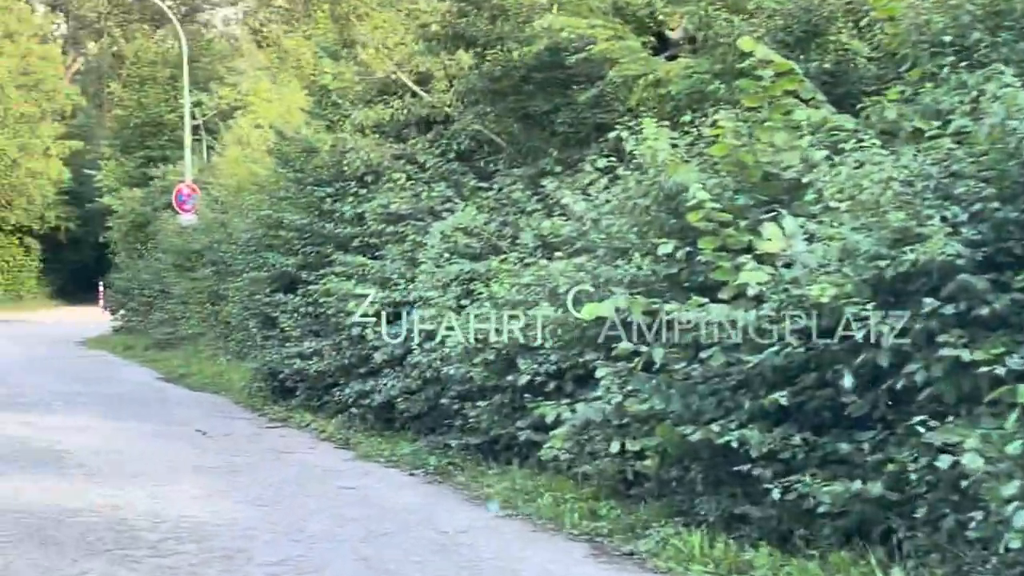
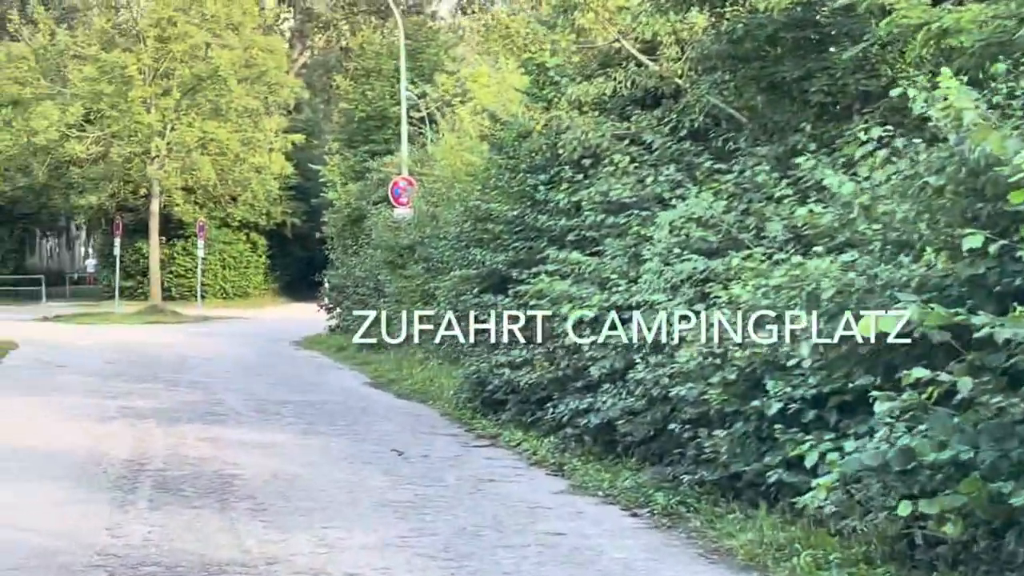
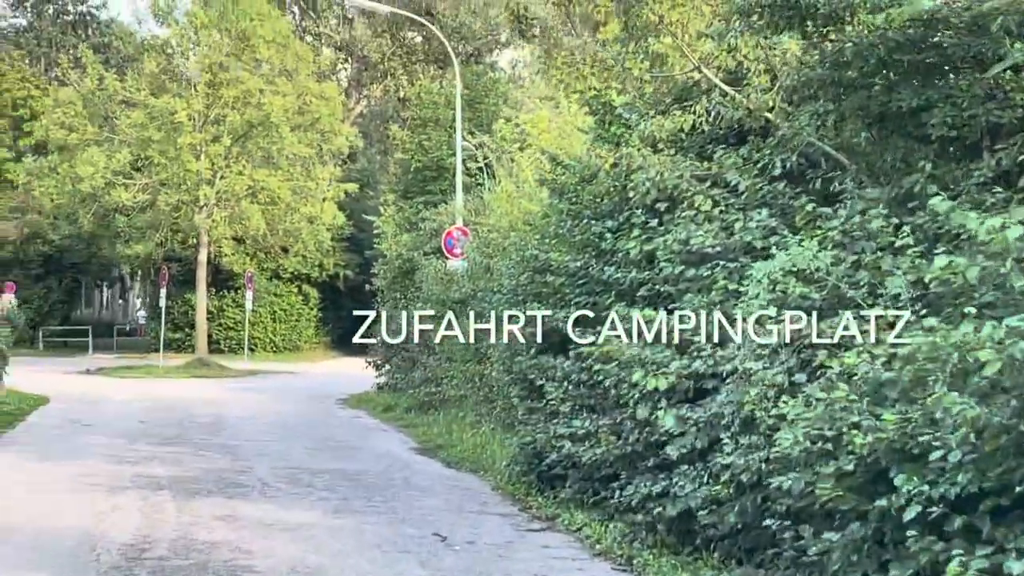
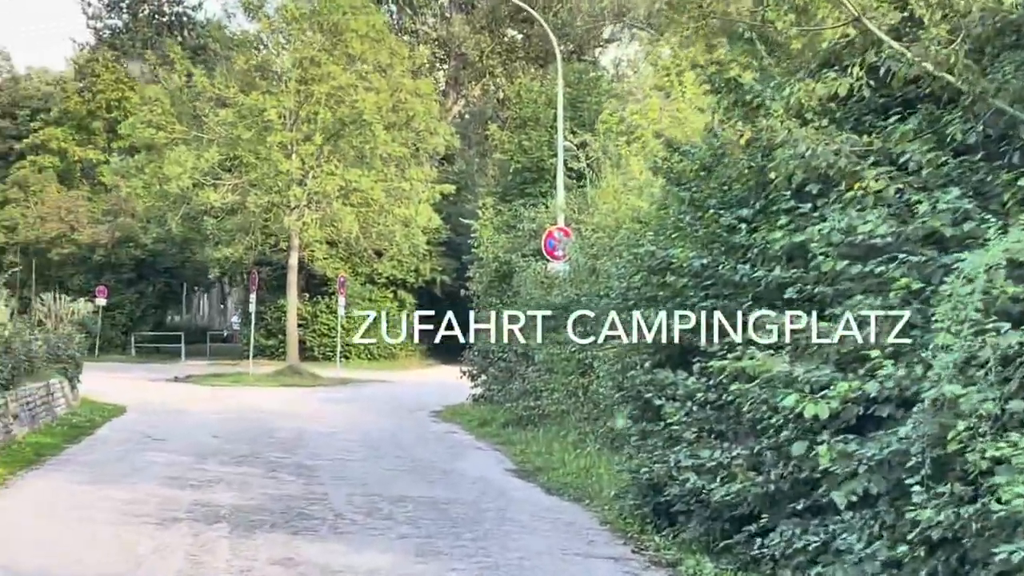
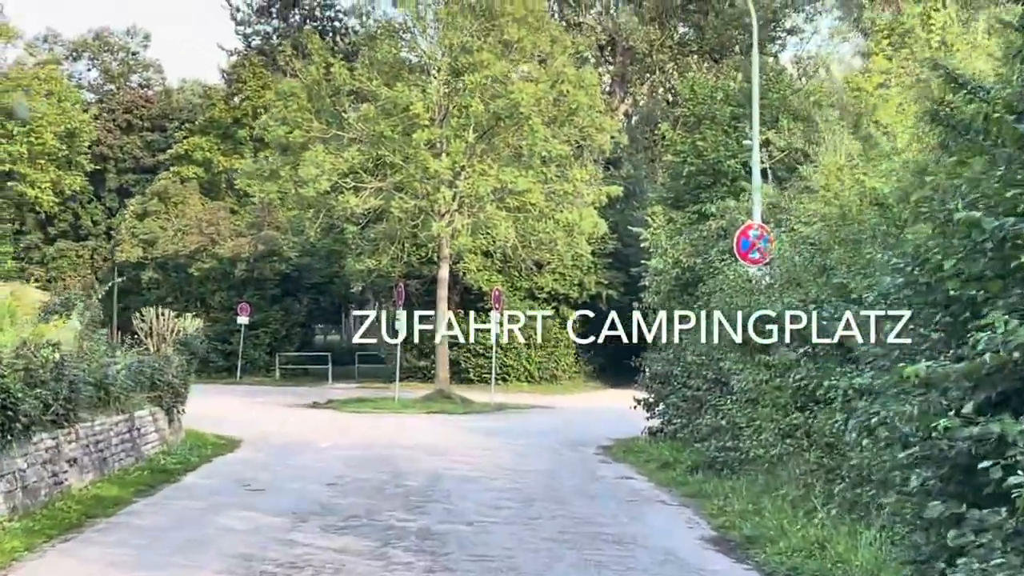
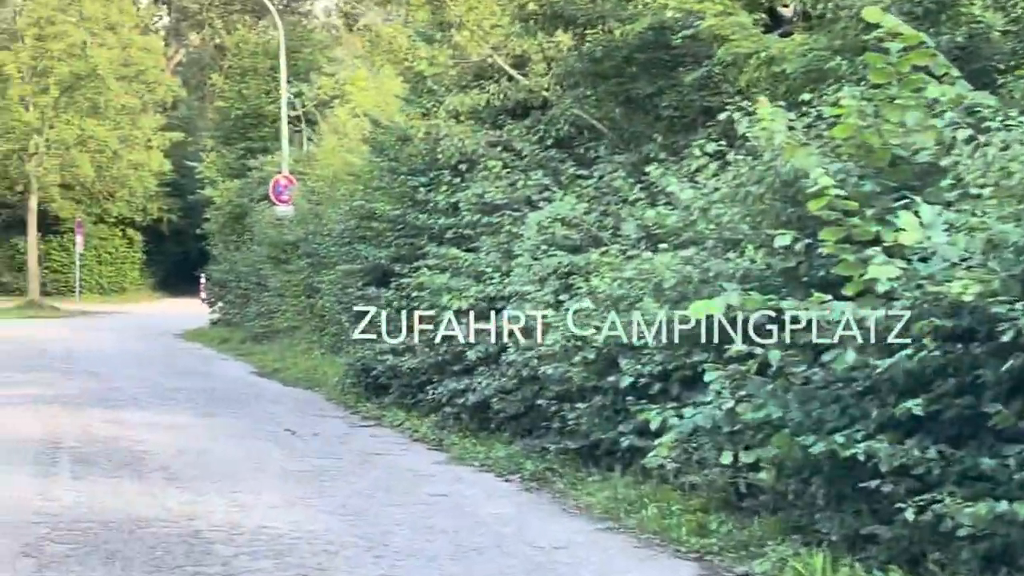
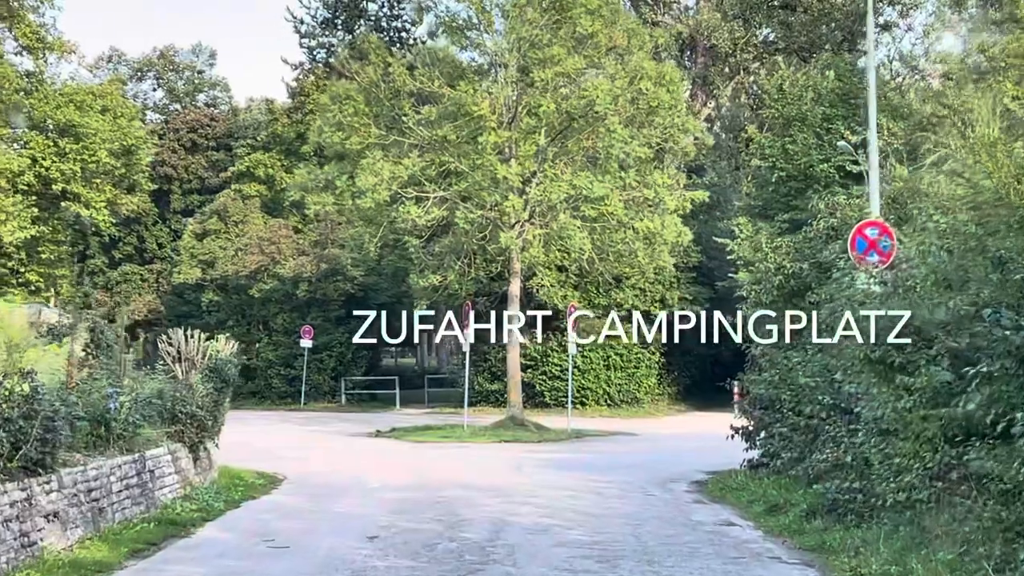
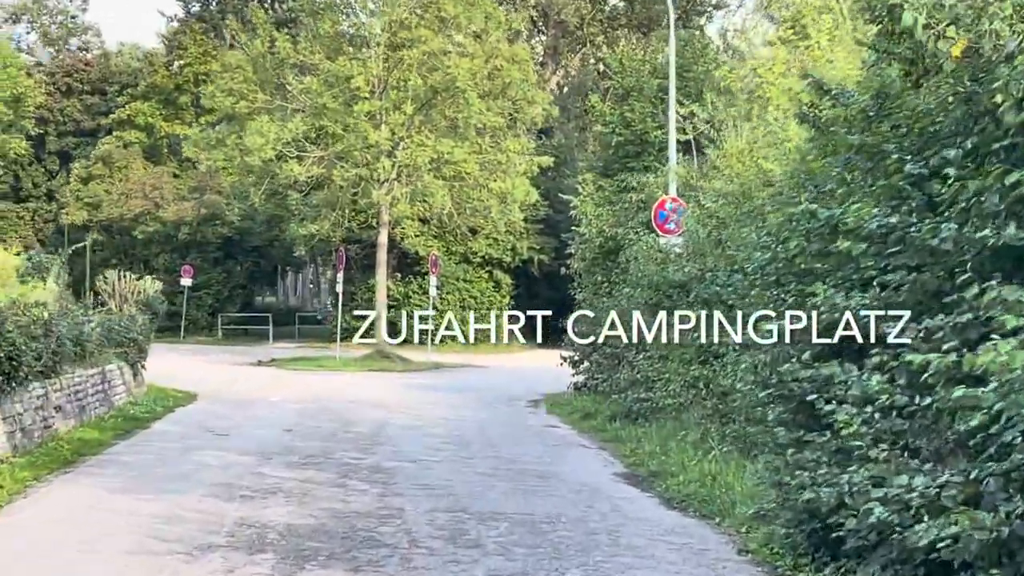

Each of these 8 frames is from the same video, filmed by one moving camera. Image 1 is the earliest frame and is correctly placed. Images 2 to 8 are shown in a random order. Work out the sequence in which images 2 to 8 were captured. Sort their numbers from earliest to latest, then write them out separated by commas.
6, 2, 3, 4, 8, 5, 7
